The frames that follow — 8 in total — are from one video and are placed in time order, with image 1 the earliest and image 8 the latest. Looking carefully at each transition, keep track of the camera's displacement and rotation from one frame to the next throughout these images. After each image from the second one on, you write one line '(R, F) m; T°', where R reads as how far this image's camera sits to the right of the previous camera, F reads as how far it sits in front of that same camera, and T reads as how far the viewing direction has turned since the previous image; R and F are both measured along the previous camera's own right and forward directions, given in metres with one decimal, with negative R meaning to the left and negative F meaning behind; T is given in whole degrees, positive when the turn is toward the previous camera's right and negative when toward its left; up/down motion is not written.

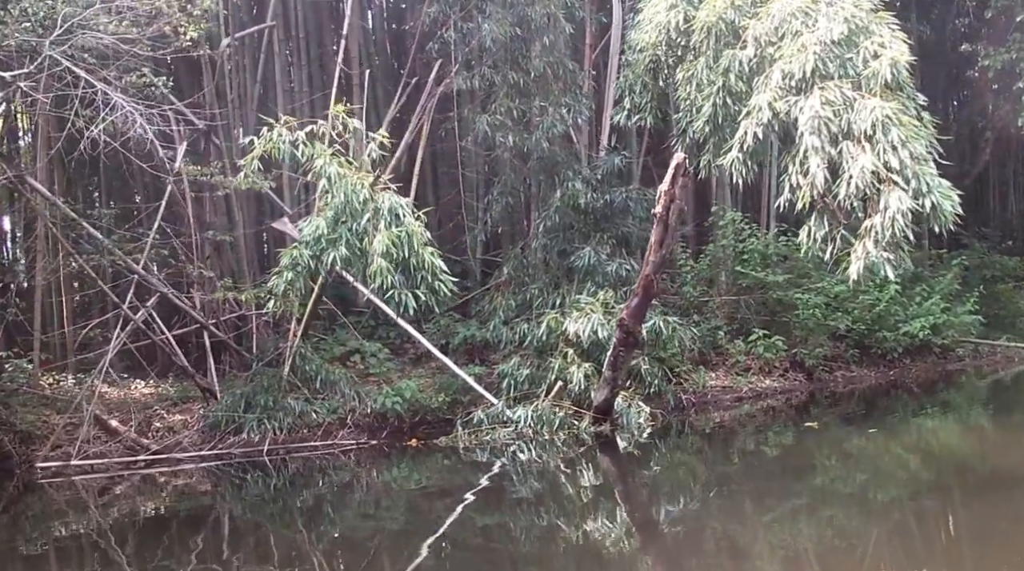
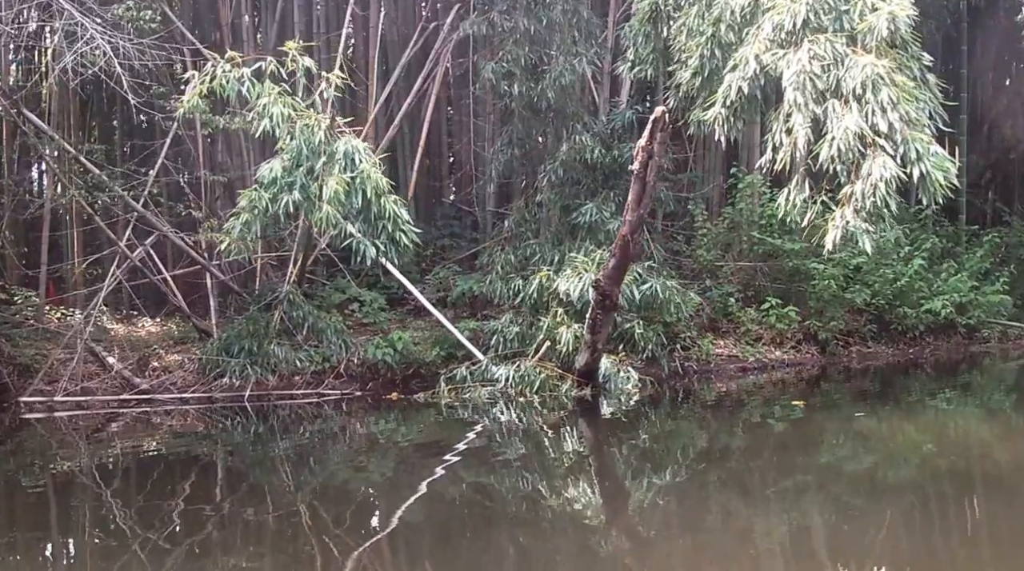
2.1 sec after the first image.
(+0.4, +0.3) m; -3°
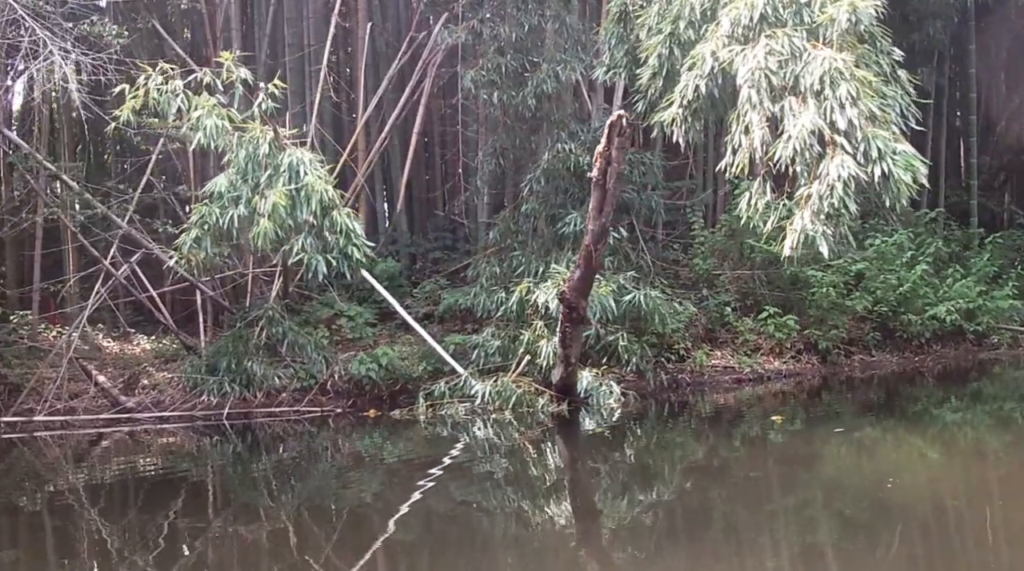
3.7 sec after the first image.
(+0.3, +0.2) m; -2°
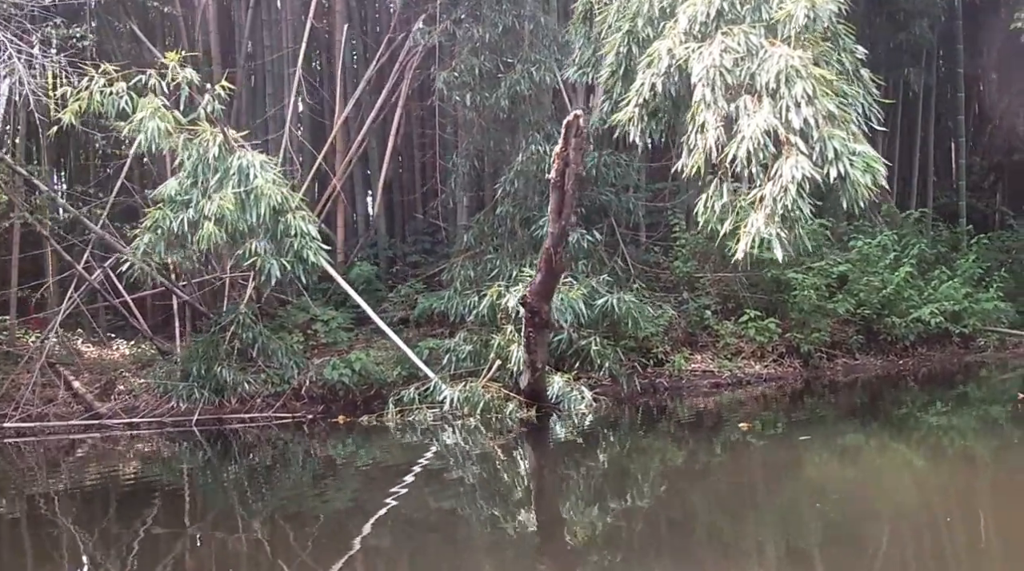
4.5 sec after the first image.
(+0.2, +0.1) m; 0°
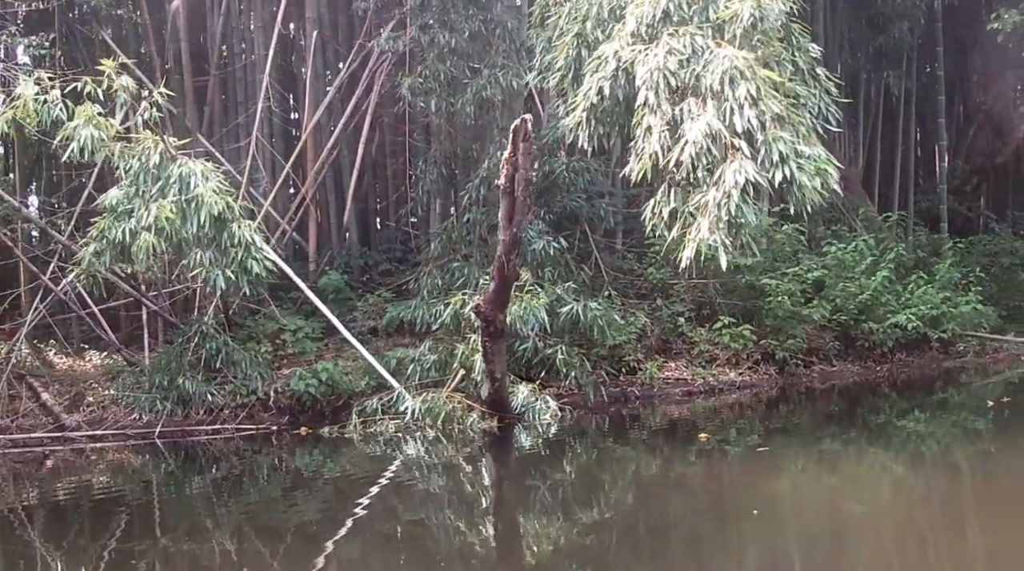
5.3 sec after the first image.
(+0.2, +0.1) m; 0°
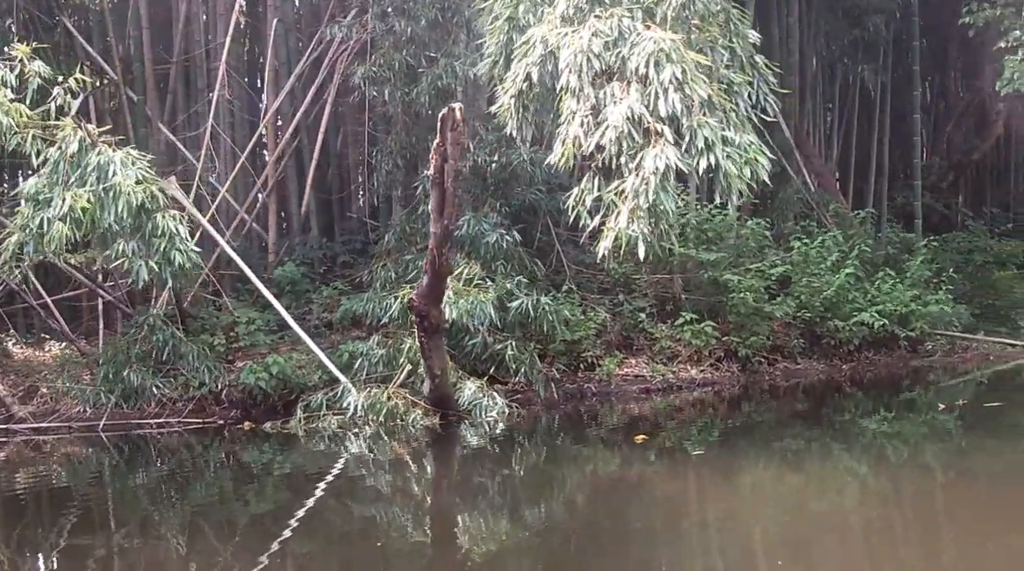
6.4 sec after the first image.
(+0.3, +0.1) m; 0°
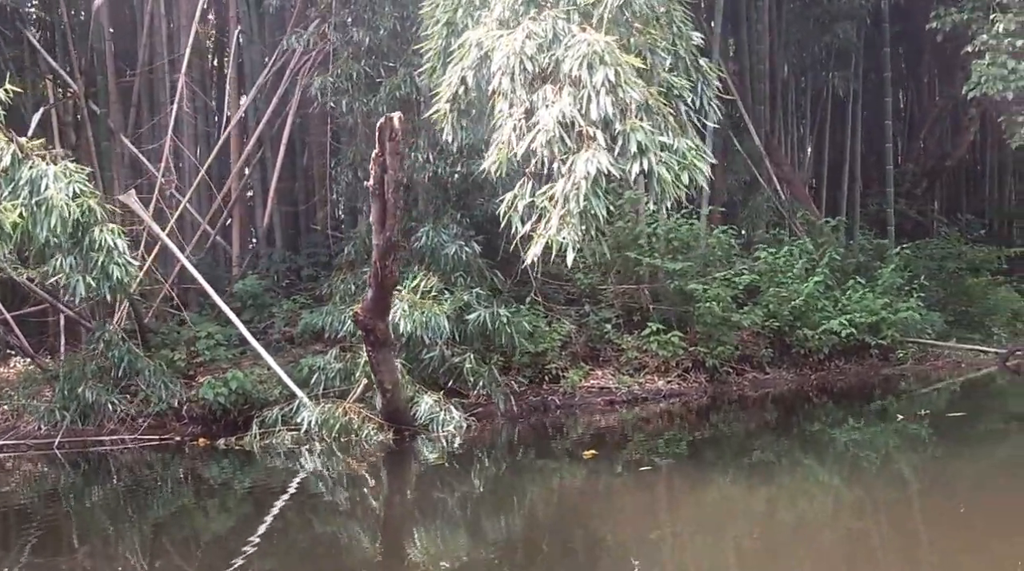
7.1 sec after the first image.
(+0.2, +0.1) m; 0°
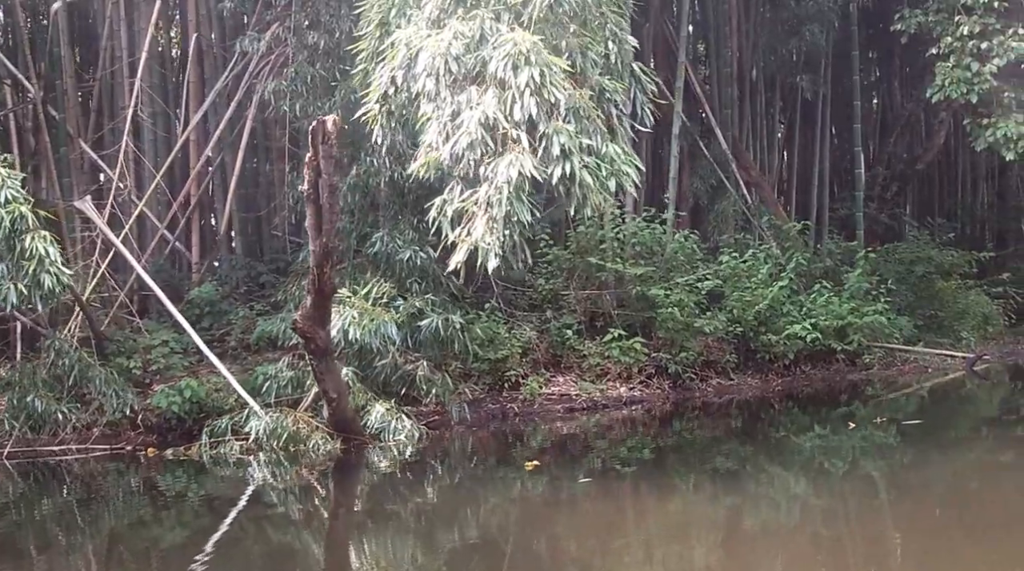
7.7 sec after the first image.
(+0.2, +0.1) m; +1°
